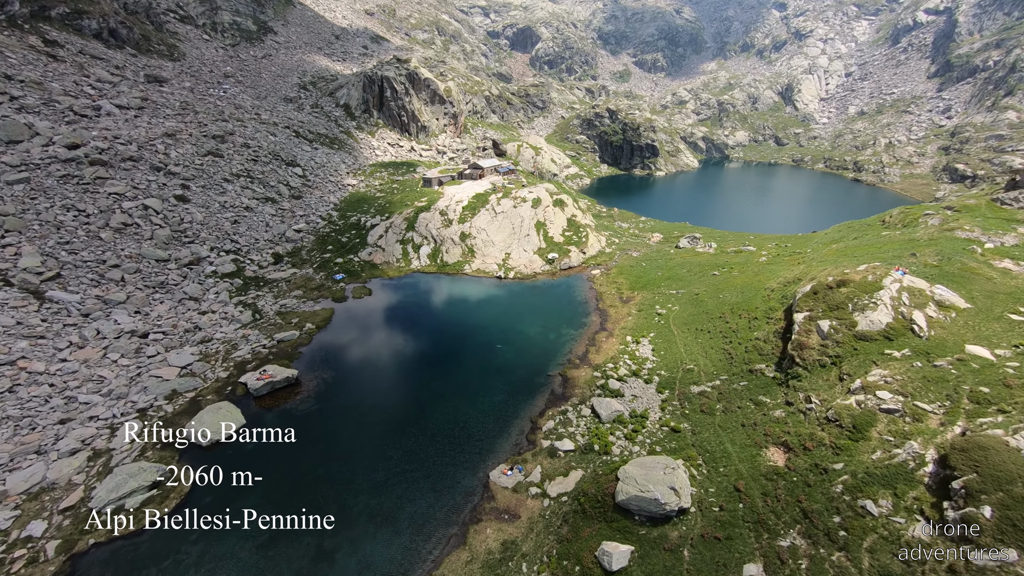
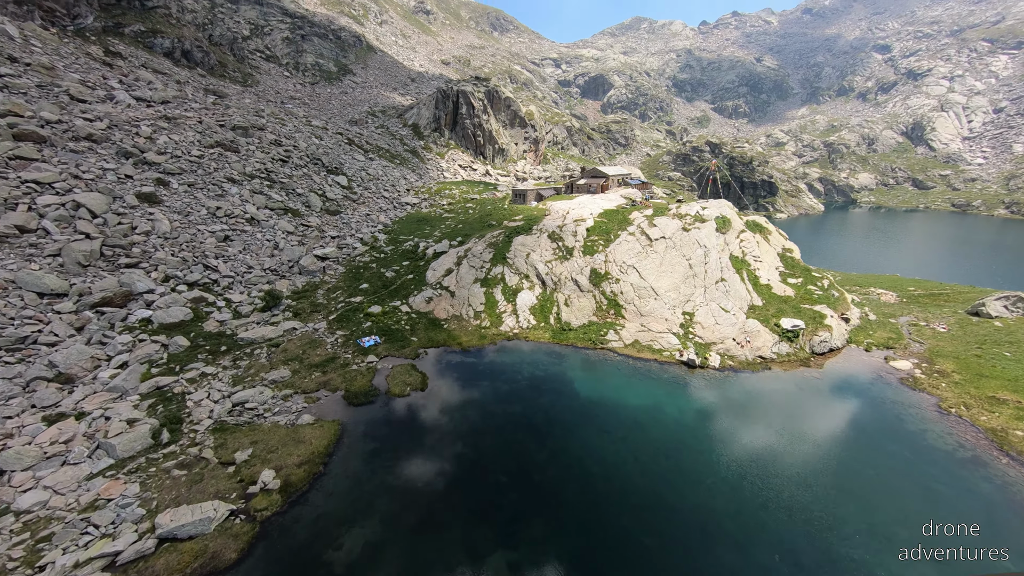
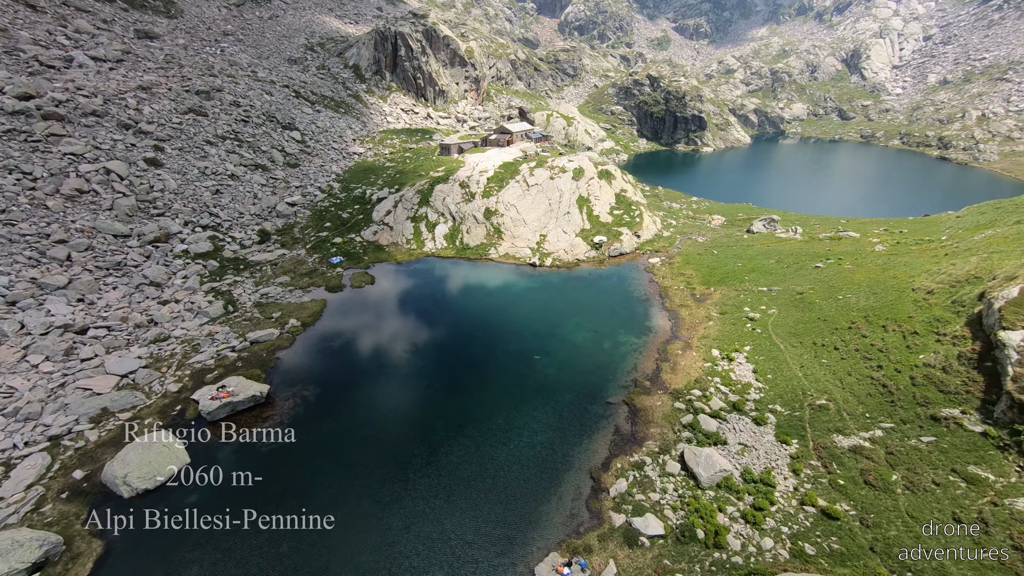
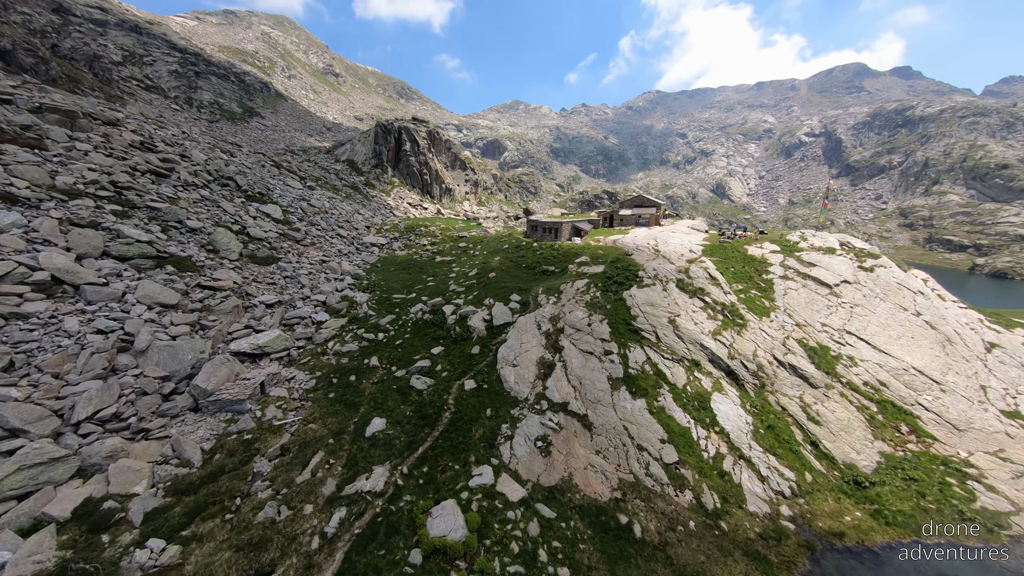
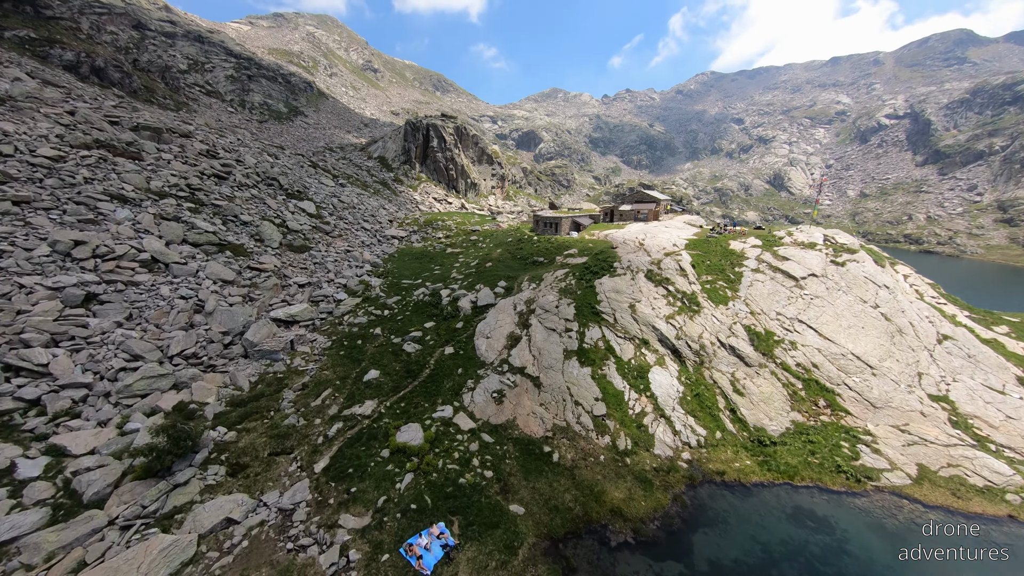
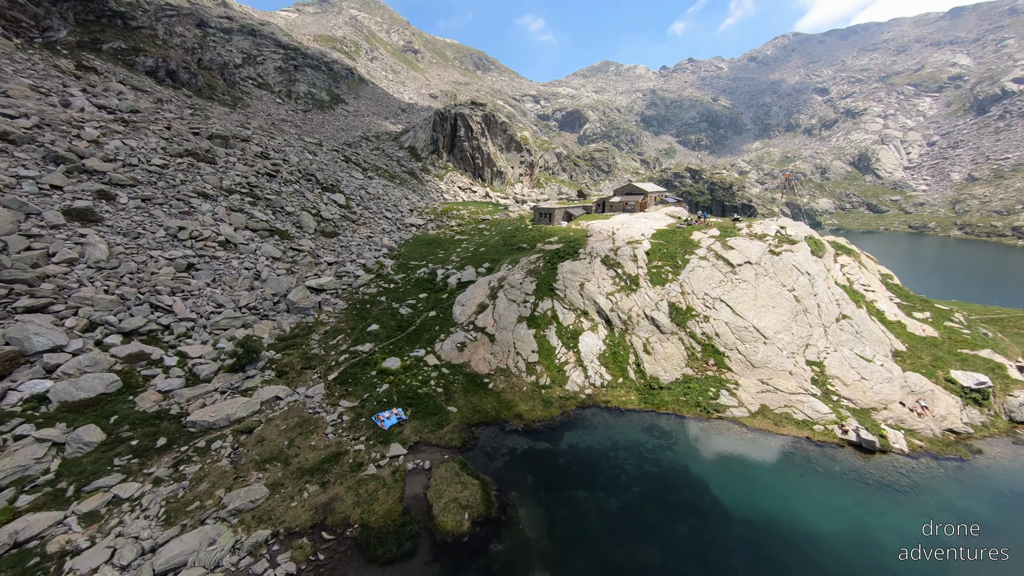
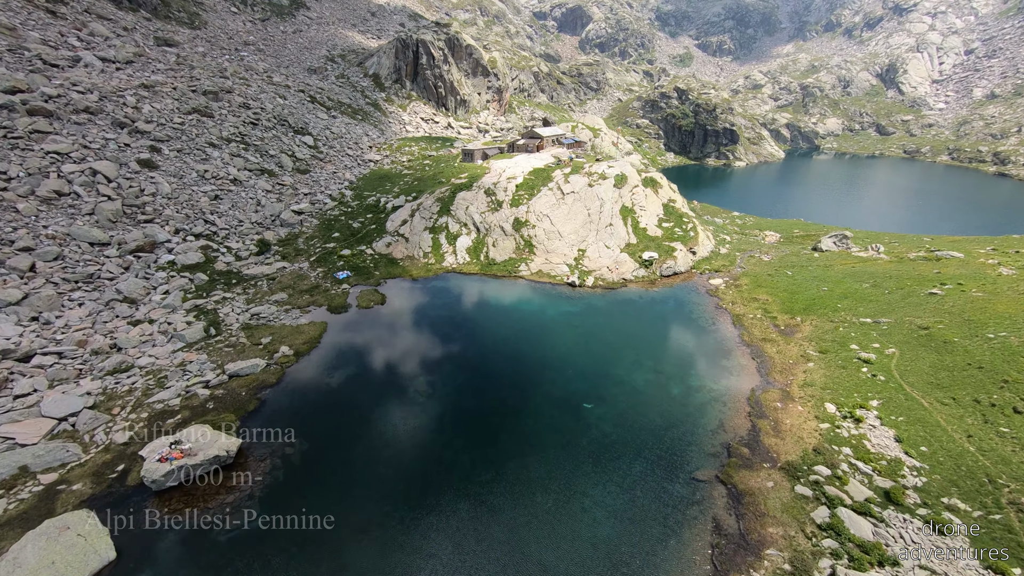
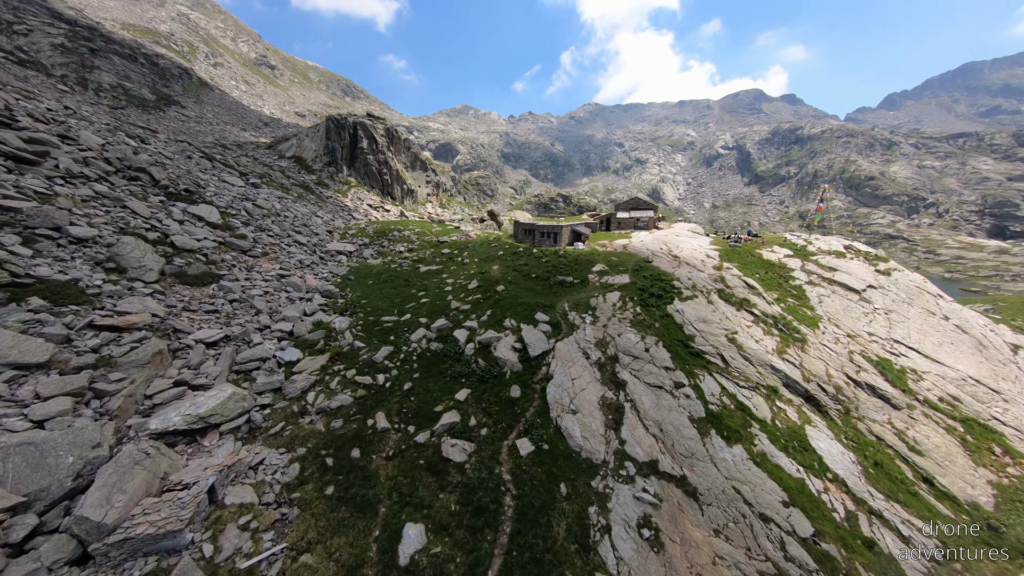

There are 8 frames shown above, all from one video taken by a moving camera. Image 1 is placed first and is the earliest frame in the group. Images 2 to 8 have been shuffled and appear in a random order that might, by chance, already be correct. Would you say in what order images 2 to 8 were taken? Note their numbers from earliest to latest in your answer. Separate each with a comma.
3, 7, 2, 6, 5, 4, 8
